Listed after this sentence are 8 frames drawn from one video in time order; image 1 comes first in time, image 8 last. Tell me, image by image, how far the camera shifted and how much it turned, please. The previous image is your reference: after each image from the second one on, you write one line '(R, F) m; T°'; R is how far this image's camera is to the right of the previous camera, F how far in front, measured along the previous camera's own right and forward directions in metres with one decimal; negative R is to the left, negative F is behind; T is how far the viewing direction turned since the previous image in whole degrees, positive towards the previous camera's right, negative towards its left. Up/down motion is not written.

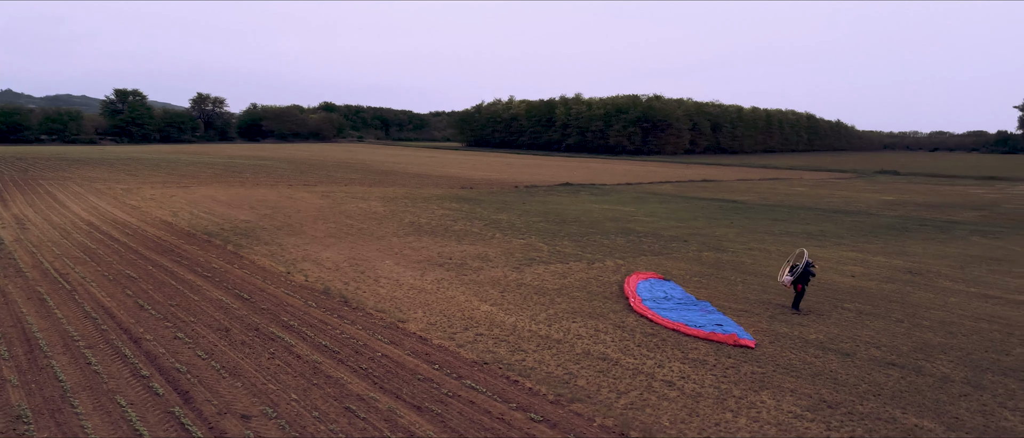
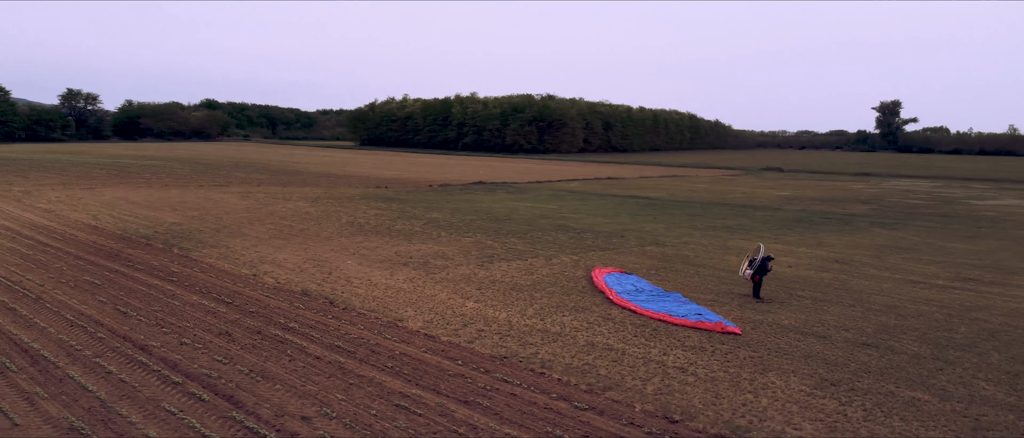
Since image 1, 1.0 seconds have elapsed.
(-1.3, -0.1) m; +8°
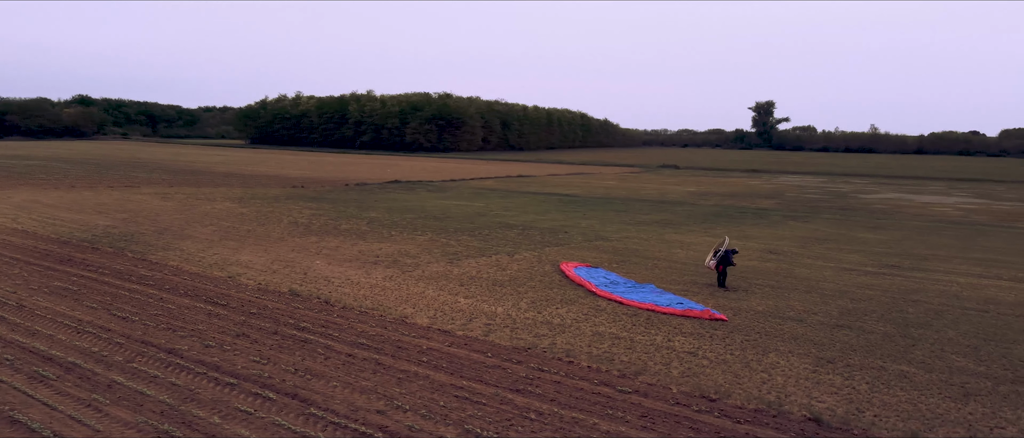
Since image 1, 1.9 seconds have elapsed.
(-1.4, -0.2) m; +8°
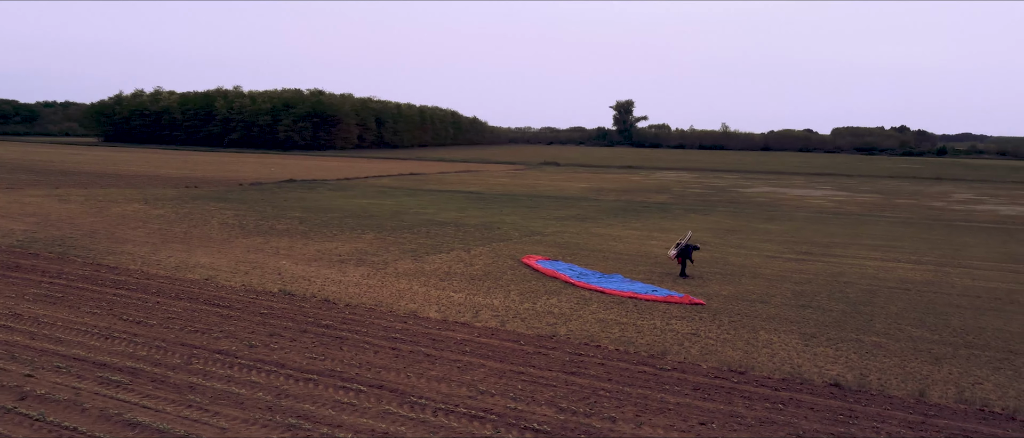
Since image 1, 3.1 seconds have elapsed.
(-1.8, -0.3) m; +10°
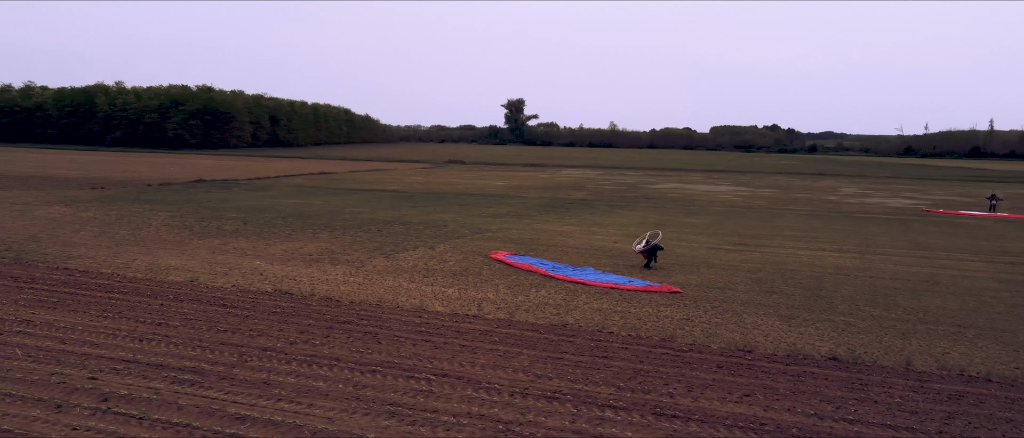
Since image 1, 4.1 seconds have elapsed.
(-1.5, -0.4) m; +8°
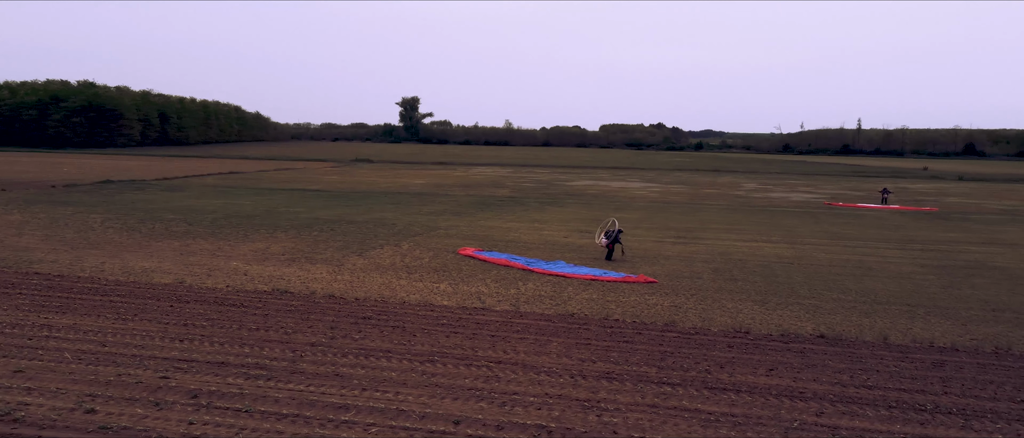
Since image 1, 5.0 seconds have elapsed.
(-1.5, -0.4) m; +8°
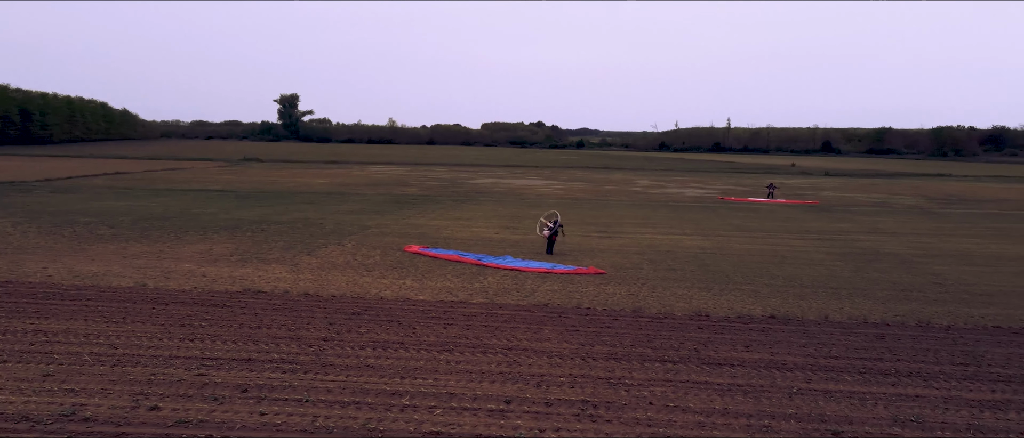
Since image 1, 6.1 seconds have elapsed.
(-1.3, -0.4) m; +8°
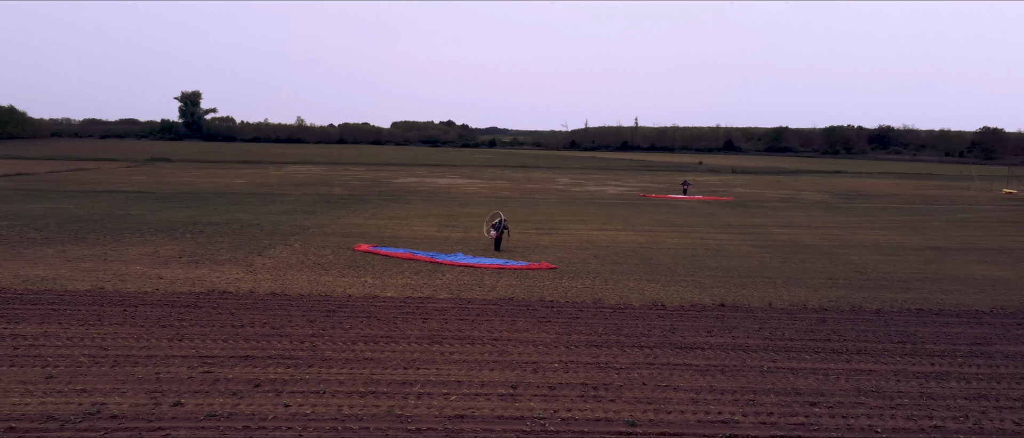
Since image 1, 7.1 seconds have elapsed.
(-0.8, -0.4) m; +6°
